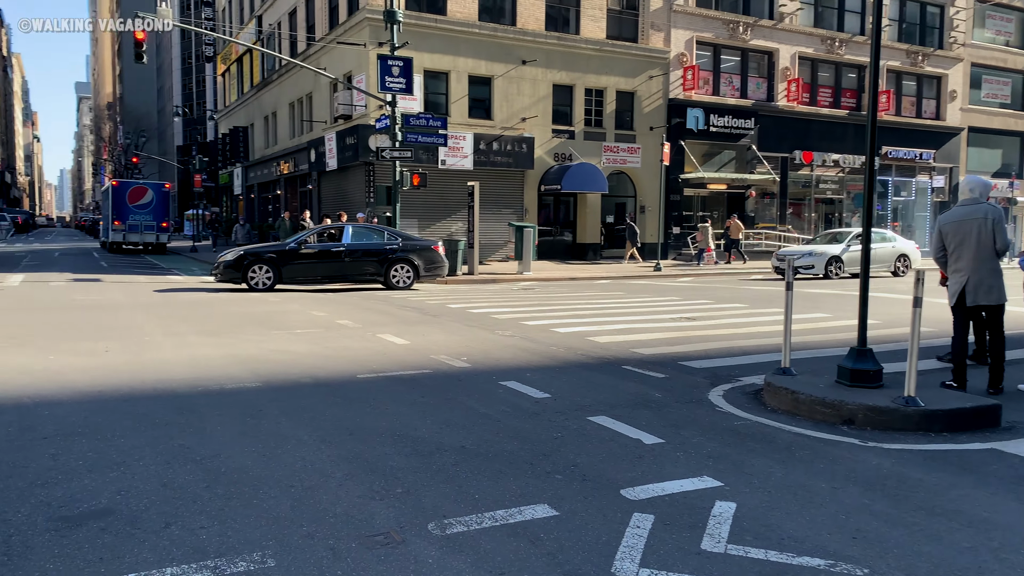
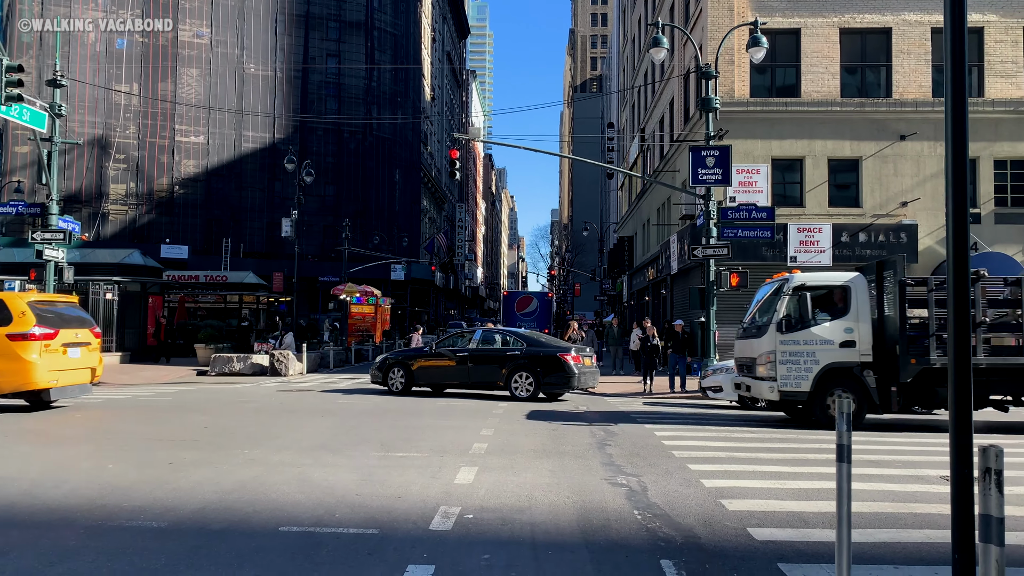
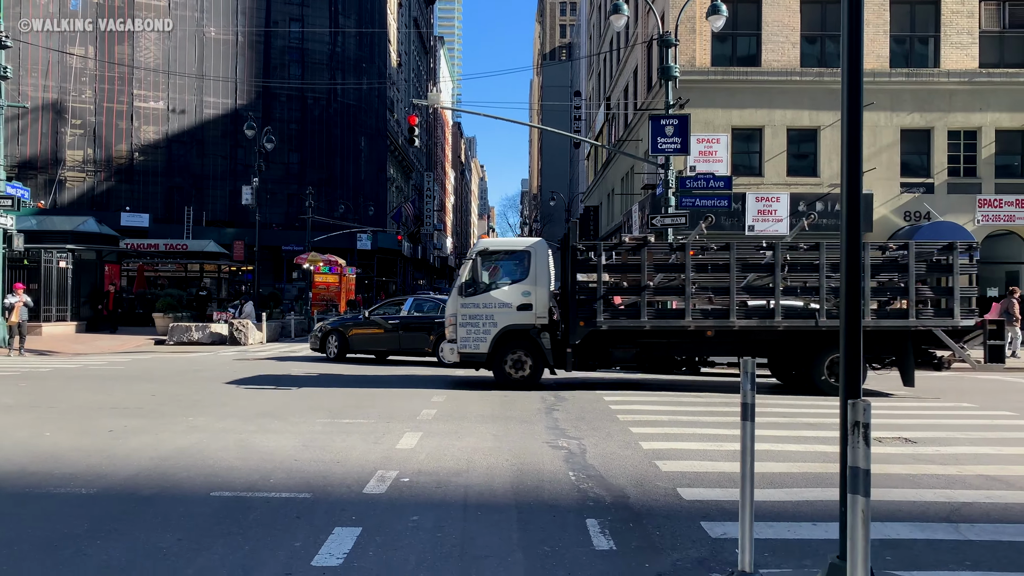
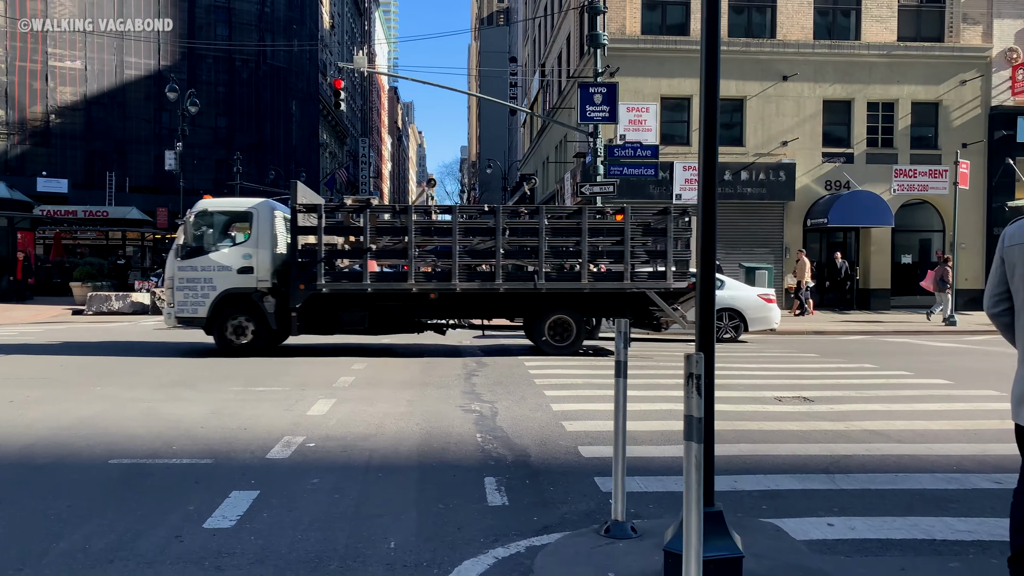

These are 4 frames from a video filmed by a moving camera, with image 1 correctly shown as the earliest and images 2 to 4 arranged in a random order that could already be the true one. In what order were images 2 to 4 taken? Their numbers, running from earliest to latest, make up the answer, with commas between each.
2, 3, 4
